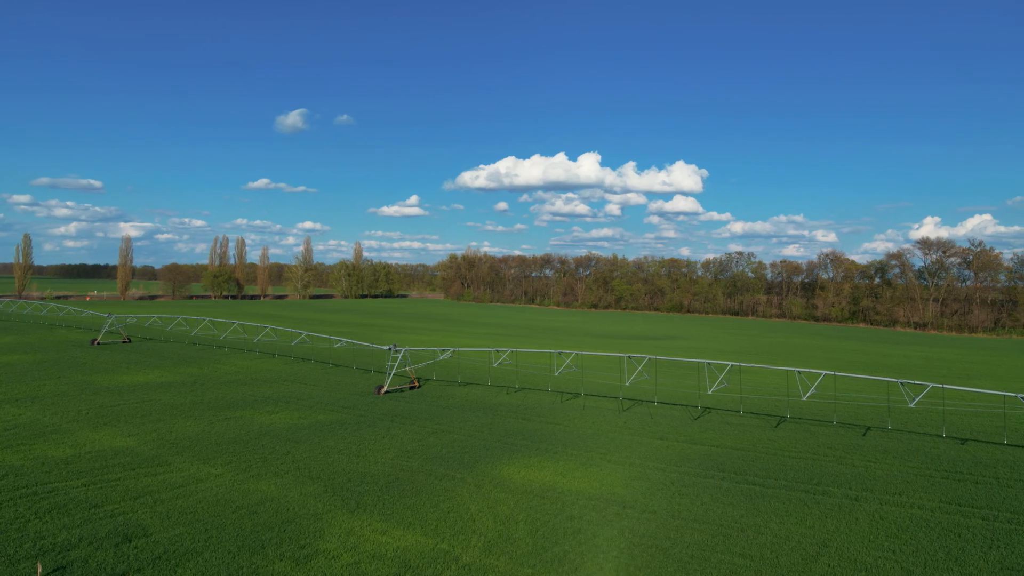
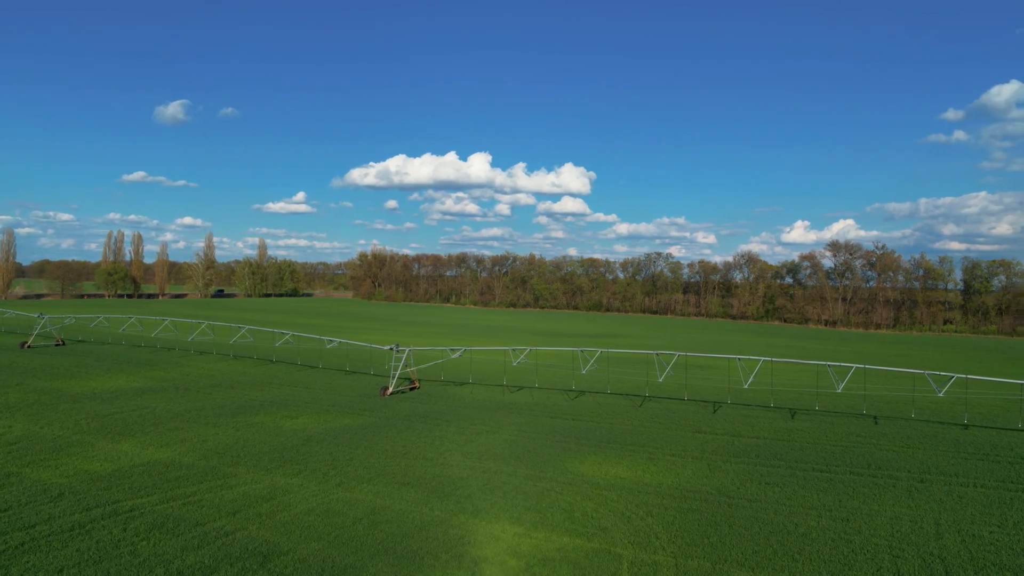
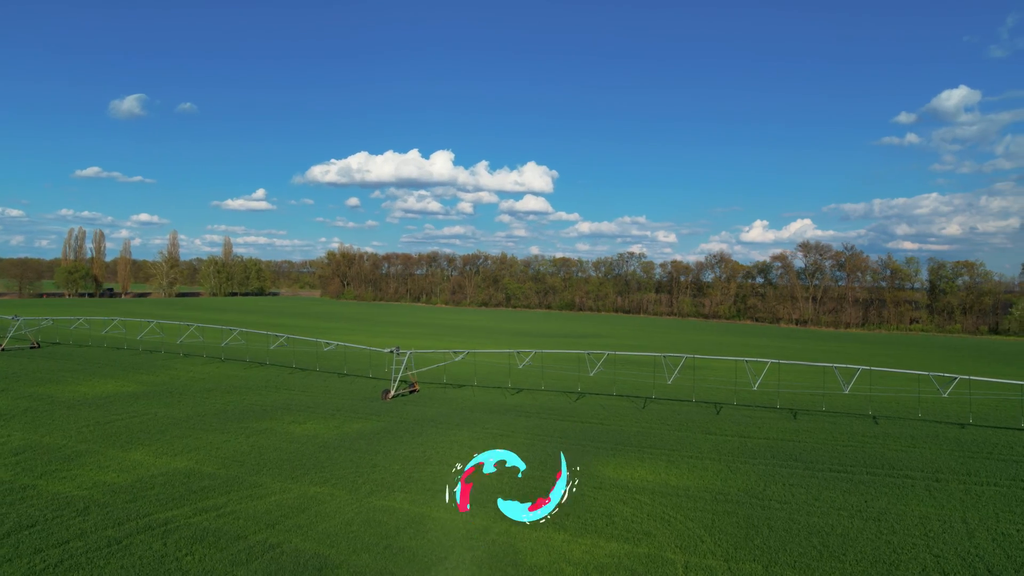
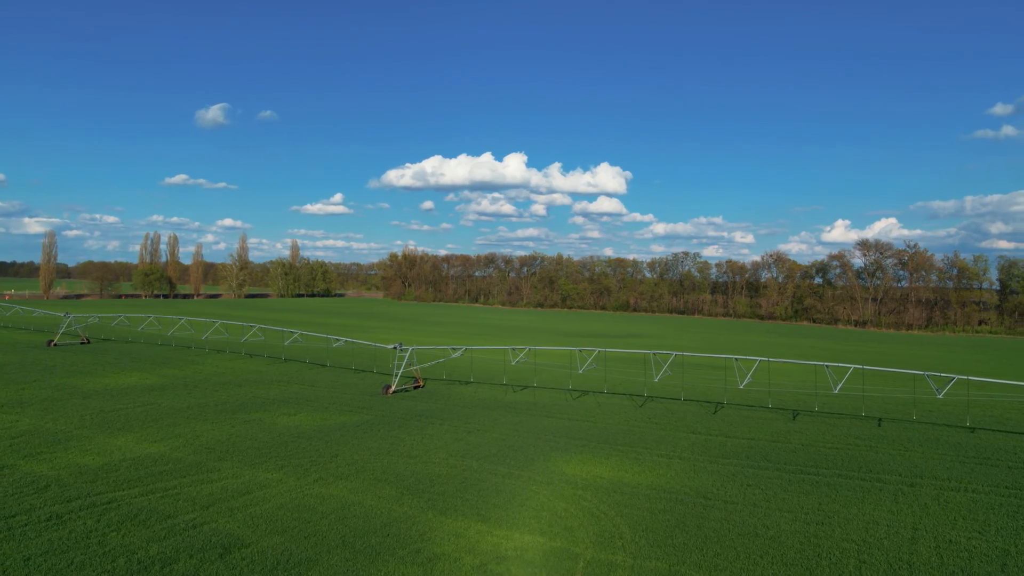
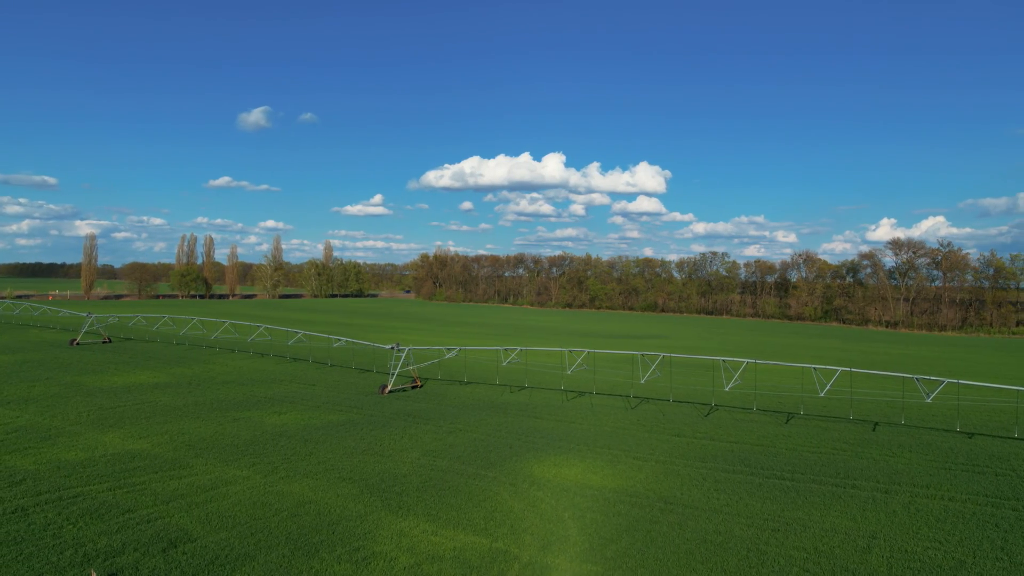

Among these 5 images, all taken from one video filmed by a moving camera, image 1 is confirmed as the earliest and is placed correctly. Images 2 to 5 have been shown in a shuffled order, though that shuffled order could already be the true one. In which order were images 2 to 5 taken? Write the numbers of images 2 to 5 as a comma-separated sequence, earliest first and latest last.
5, 4, 2, 3
